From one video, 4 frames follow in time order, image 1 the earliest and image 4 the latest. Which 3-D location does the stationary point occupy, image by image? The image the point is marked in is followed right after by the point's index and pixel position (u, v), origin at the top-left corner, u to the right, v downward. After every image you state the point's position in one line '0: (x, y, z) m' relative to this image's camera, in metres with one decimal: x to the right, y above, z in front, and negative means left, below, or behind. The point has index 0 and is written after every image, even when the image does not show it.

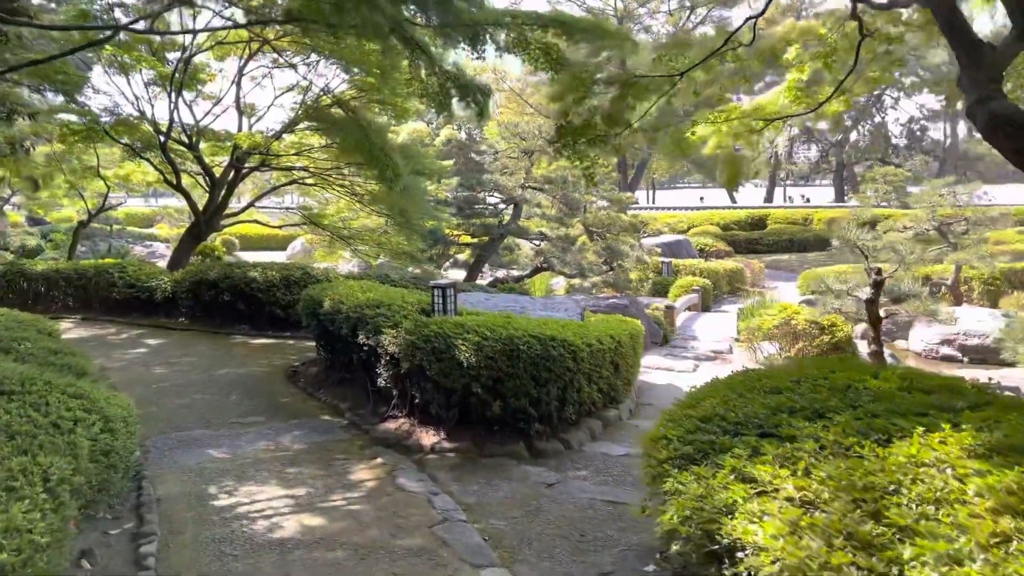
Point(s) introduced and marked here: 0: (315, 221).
0: (-2.3, +0.8, +9.2) m
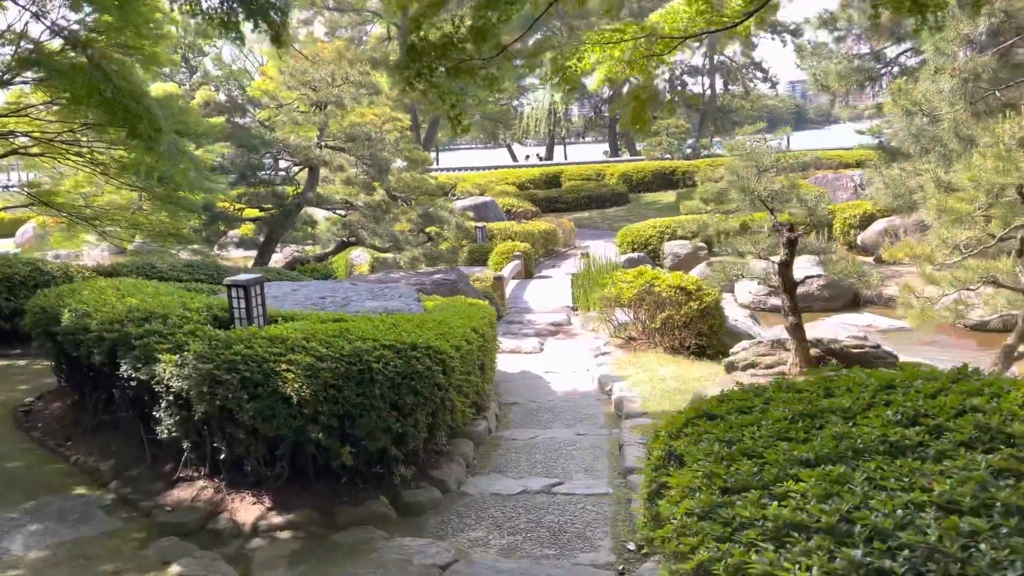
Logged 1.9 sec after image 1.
0: (-4.1, +0.8, +7.0) m
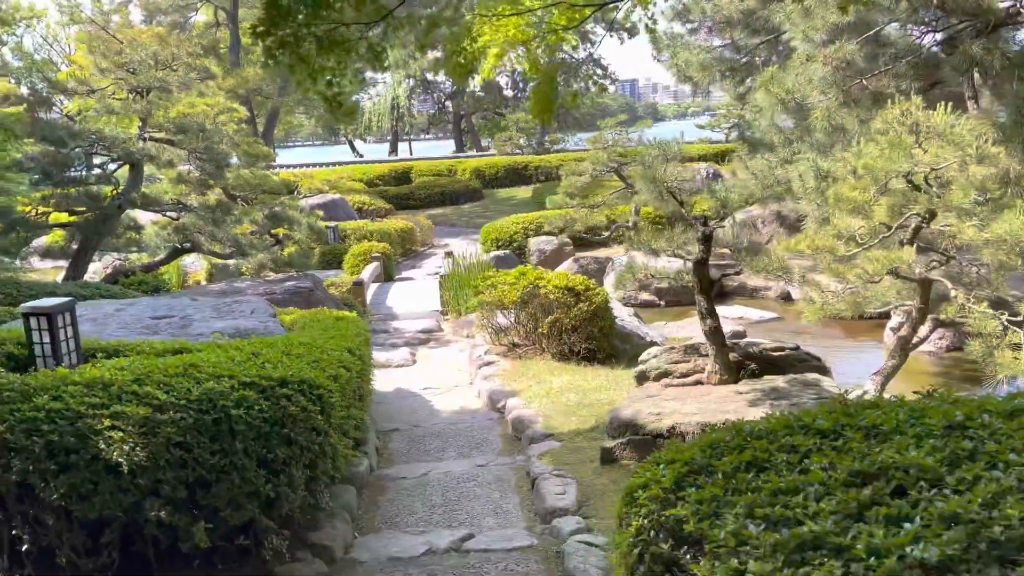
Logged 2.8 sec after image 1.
0: (-5.1, +0.6, +5.5) m
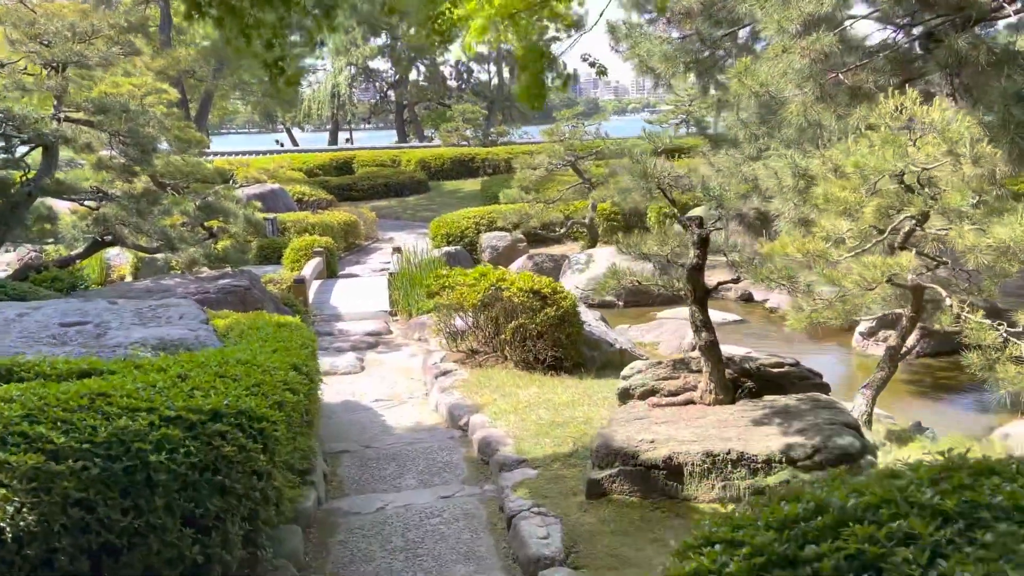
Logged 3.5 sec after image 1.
0: (-5.3, +0.6, +4.6) m
